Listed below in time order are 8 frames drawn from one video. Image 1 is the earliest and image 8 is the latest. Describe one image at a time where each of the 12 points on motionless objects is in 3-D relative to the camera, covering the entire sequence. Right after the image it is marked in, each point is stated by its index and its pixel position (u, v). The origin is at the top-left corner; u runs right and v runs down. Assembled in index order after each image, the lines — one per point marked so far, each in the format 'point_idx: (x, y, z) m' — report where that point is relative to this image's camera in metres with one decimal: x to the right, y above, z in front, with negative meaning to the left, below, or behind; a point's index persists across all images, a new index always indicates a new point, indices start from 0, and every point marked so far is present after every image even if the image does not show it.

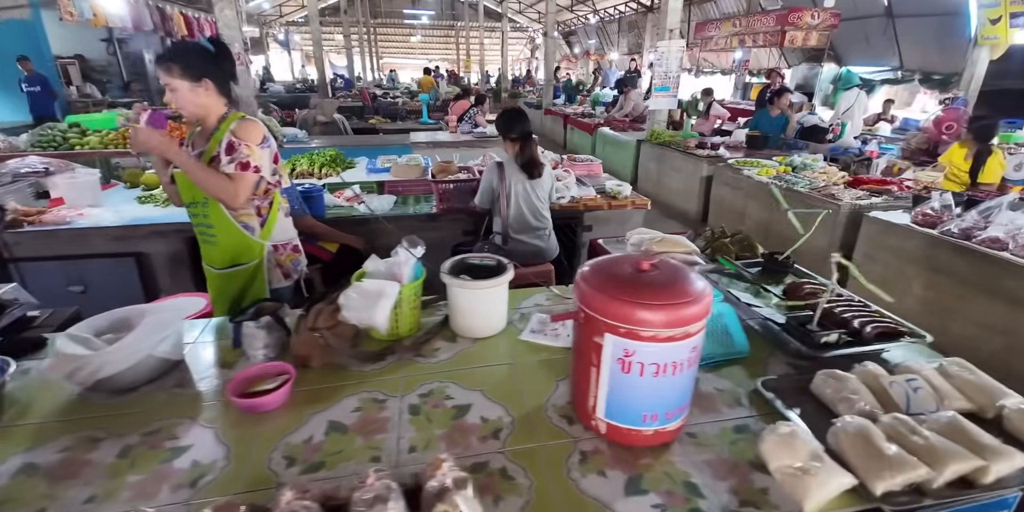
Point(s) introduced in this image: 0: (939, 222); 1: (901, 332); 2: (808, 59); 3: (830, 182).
0: (+2.5, +0.2, +2.7) m
1: (+1.2, -0.2, +1.4) m
2: (+6.6, +4.4, +10.4) m
3: (+2.5, +0.6, +3.6) m
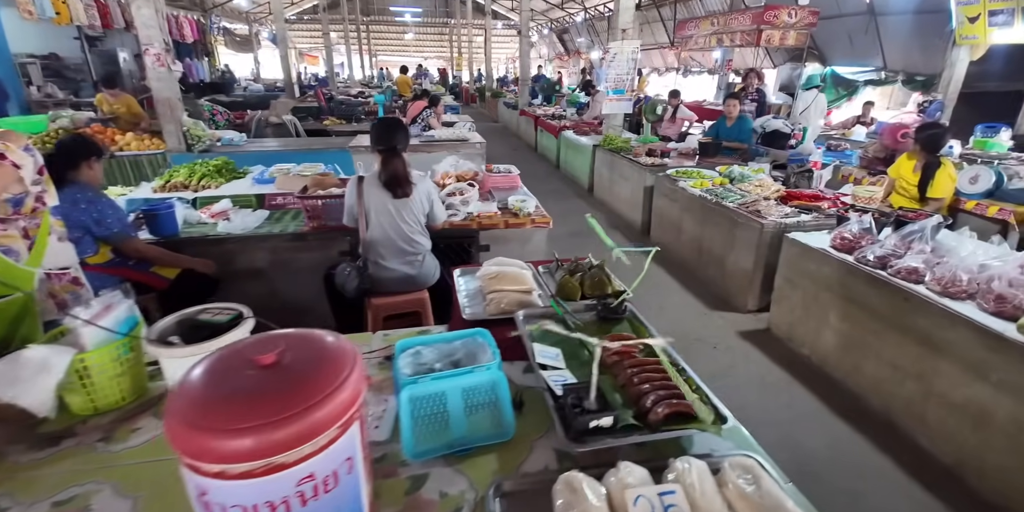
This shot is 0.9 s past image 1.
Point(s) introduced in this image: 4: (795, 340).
0: (+1.8, +0.1, +2.4) m
1: (+0.4, -0.4, +1.1) m
2: (+6.0, +4.2, +10.0) m
3: (+1.8, +0.4, +3.3) m
4: (+1.7, -0.5, +2.7) m
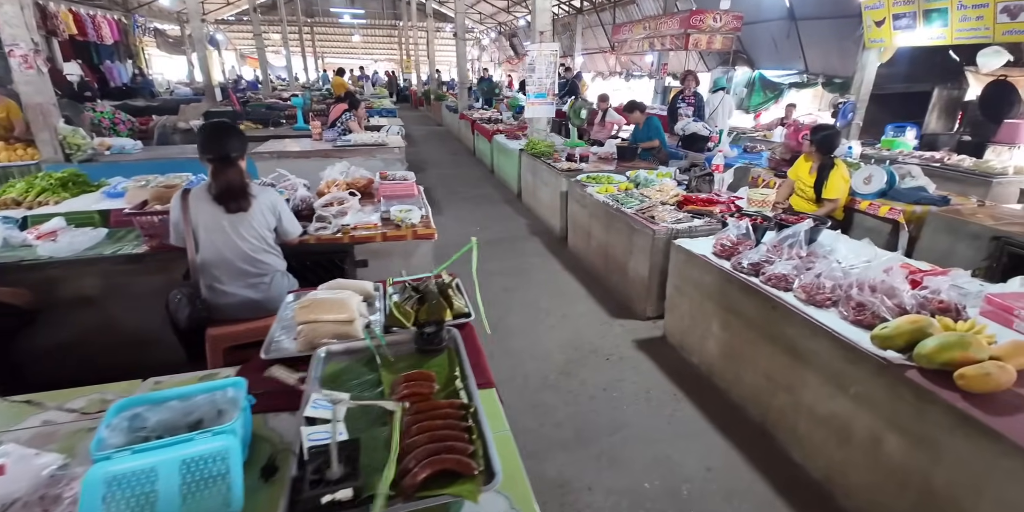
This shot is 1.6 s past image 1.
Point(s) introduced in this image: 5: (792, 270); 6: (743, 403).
0: (+1.1, 0.0, +2.3) m
1: (-0.1, -0.4, +0.9) m
2: (+4.6, +4.3, +10.3) m
3: (+1.0, +0.4, +3.2) m
4: (+1.0, -0.5, +2.7) m
5: (+1.2, -0.1, +2.1) m
6: (+1.1, -0.7, +2.3) m
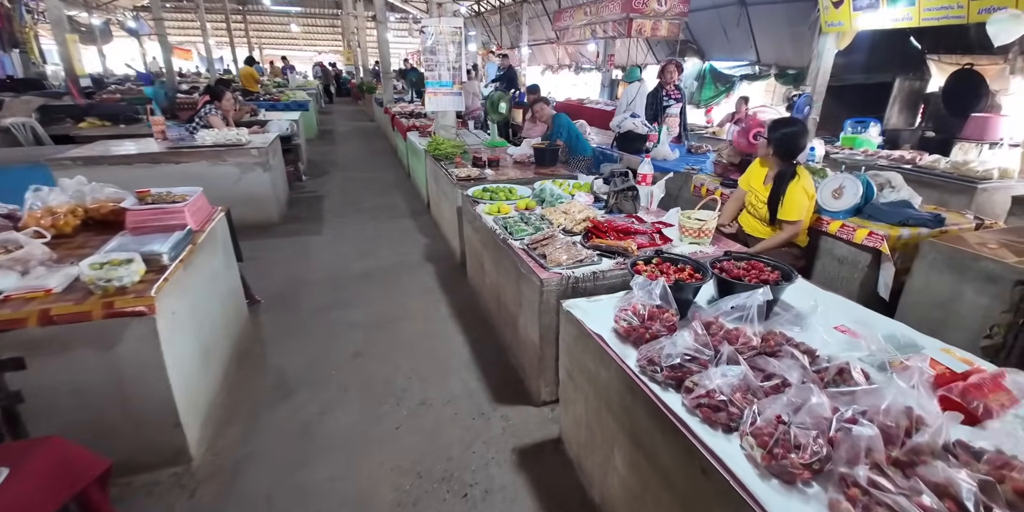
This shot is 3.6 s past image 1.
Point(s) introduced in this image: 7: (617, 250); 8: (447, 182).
0: (+0.4, -0.2, +1.4) m
1: (-0.7, -0.7, -0.1) m
2: (+3.2, +4.1, +9.5) m
3: (+0.3, +0.1, +2.3) m
4: (+0.3, -0.8, +1.7) m
5: (+0.5, -0.3, +1.1) m
6: (+0.4, -1.0, +1.3) m
7: (+0.5, 0.0, +2.0) m
8: (-0.5, +0.6, +3.7) m
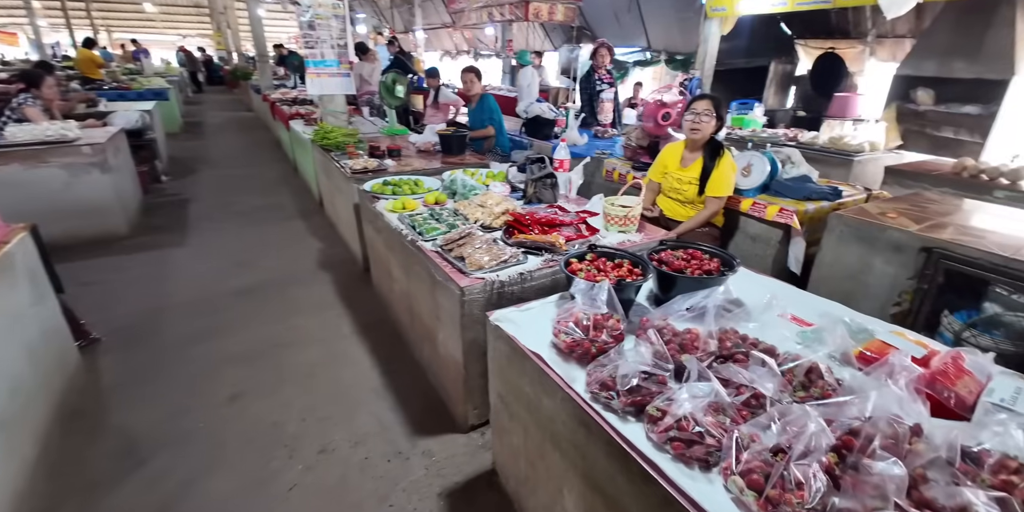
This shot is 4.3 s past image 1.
0: (+0.2, -0.2, +1.1) m
1: (-0.6, -0.8, -0.5) m
2: (+1.1, +4.5, +9.5) m
3: (-0.1, +0.1, +2.0) m
4: (0.0, -0.8, +1.5) m
5: (+0.4, -0.3, +0.9) m
6: (+0.3, -1.0, +1.1) m
7: (+0.1, 0.0, +1.7) m
8: (-1.2, +0.5, +3.2) m
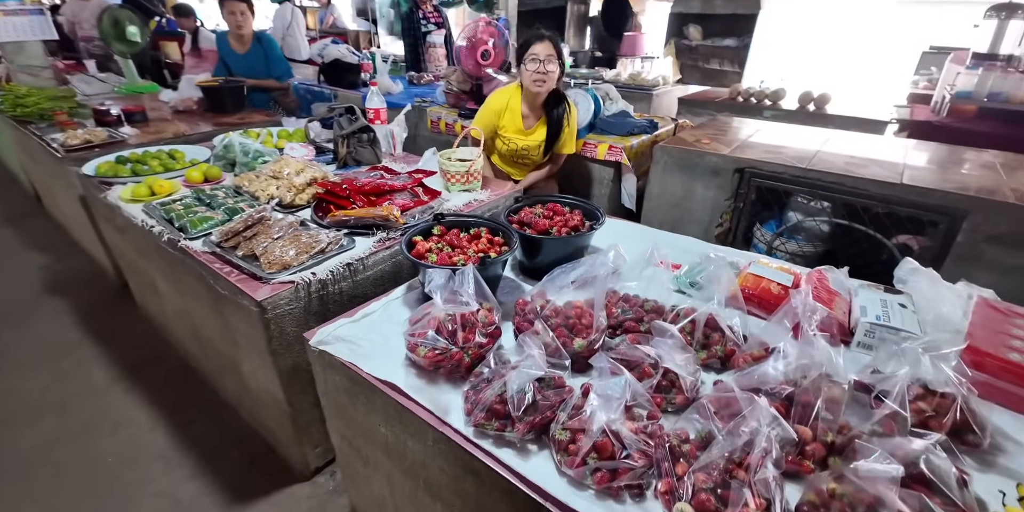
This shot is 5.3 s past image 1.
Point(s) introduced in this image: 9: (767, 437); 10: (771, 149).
0: (-0.1, -0.2, +0.8) m
1: (-0.1, -1.0, -0.9) m
2: (-2.8, +5.1, +8.5) m
3: (-0.7, +0.2, +1.5) m
4: (-0.3, -0.7, +1.1) m
5: (+0.2, -0.2, +0.7) m
6: (+0.1, -0.9, +0.9) m
7: (-0.4, +0.1, +1.3) m
8: (-2.2, +0.5, +2.2) m
9: (+0.3, -0.2, +0.6) m
10: (+1.2, +0.5, +2.2) m
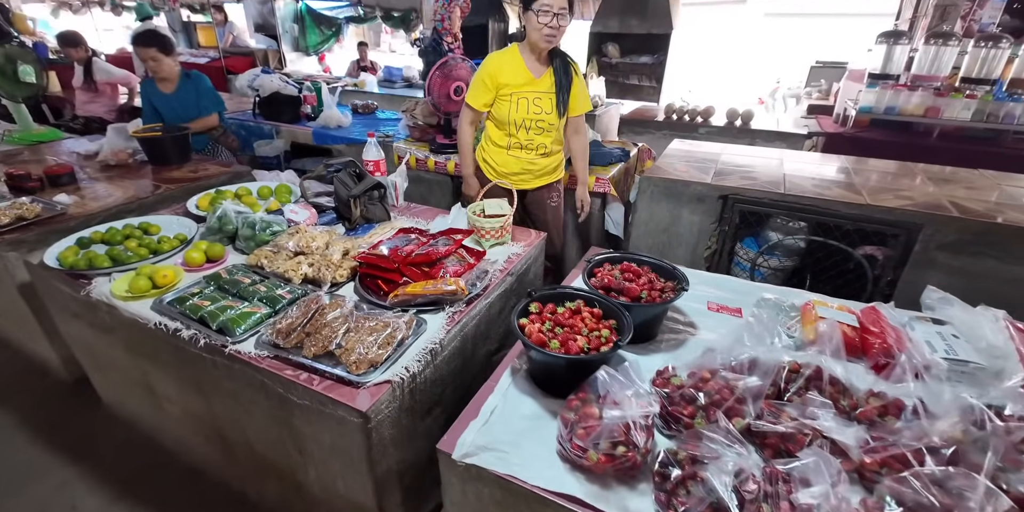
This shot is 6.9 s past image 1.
0: (+0.2, -0.4, +0.8) m
1: (+0.5, -1.1, -0.9) m
2: (-4.3, +4.5, +7.9) m
3: (-0.6, -0.1, +1.3) m
4: (0.0, -0.9, +1.1) m
5: (+0.5, -0.4, +0.8) m
6: (+0.5, -1.0, +0.9) m
7: (-0.2, -0.1, +1.3) m
8: (-2.2, +0.1, +1.8) m
9: (+0.7, -0.4, +0.7) m
10: (+1.2, +0.4, +2.4) m
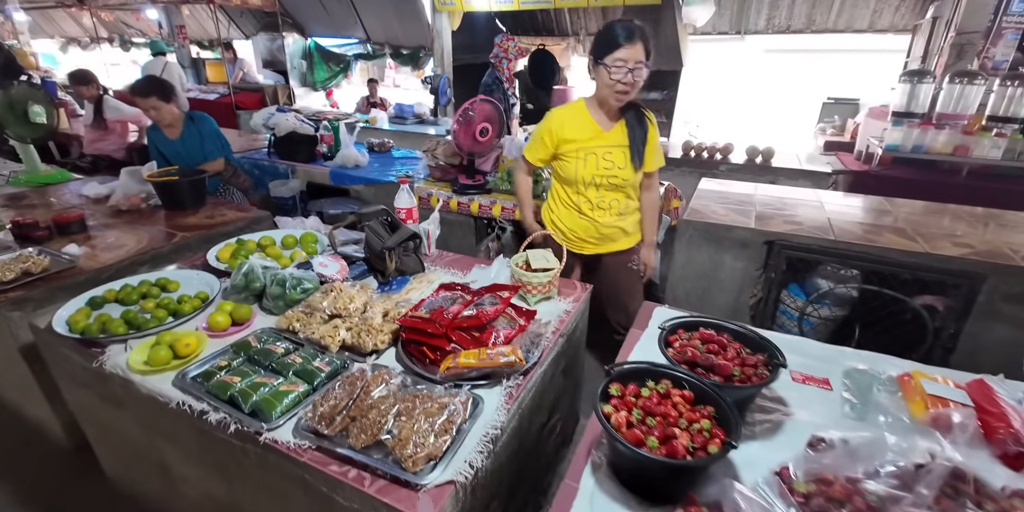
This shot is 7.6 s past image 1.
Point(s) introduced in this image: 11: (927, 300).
0: (+0.4, -0.5, +0.7) m
1: (+0.7, -1.2, -1.1) m
2: (-4.2, +3.9, +8.0) m
3: (-0.4, -0.2, +1.2) m
4: (+0.2, -1.1, +0.9) m
5: (+0.6, -0.5, +0.6) m
6: (+0.6, -1.2, +0.8) m
7: (0.0, -0.3, +1.1) m
8: (-2.0, -0.1, +1.7) m
9: (+0.8, -0.5, +0.6) m
10: (+1.3, +0.2, +2.3) m
11: (+1.7, -0.2, +2.0) m
